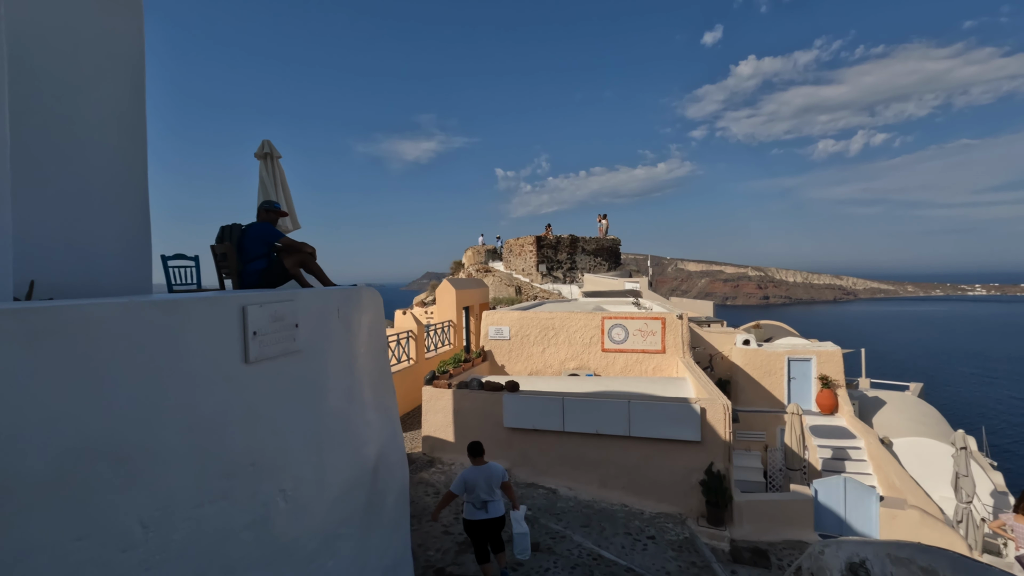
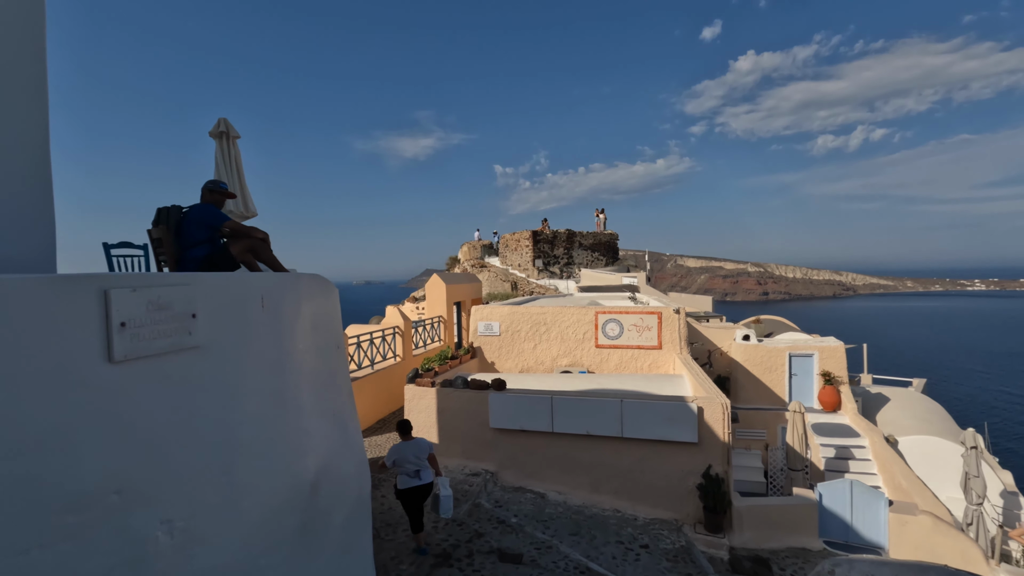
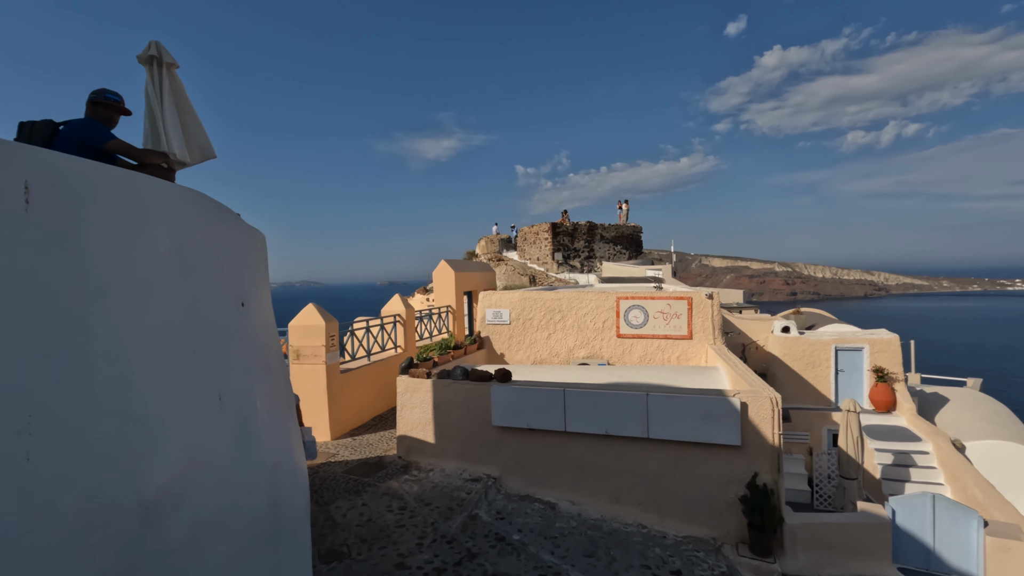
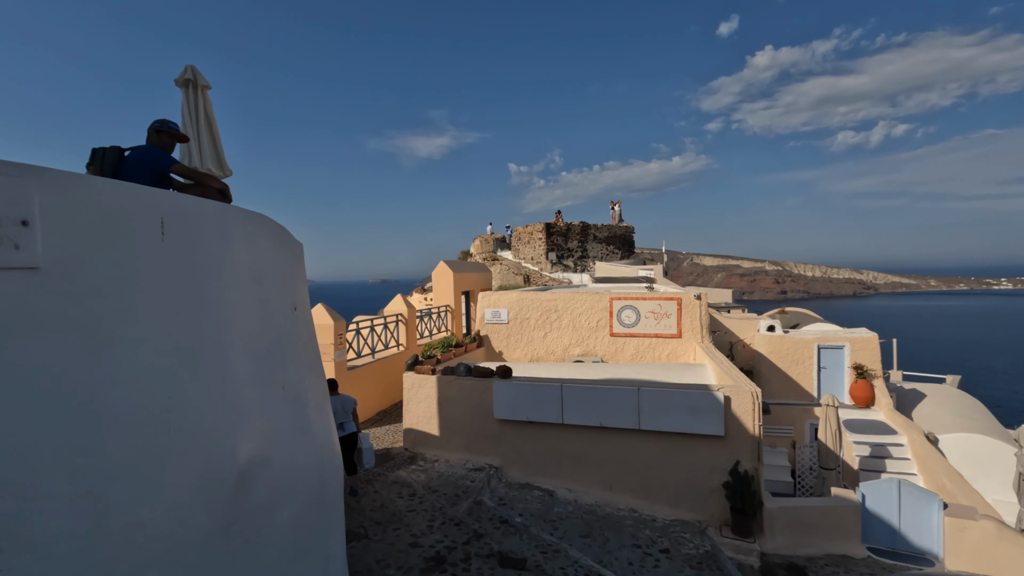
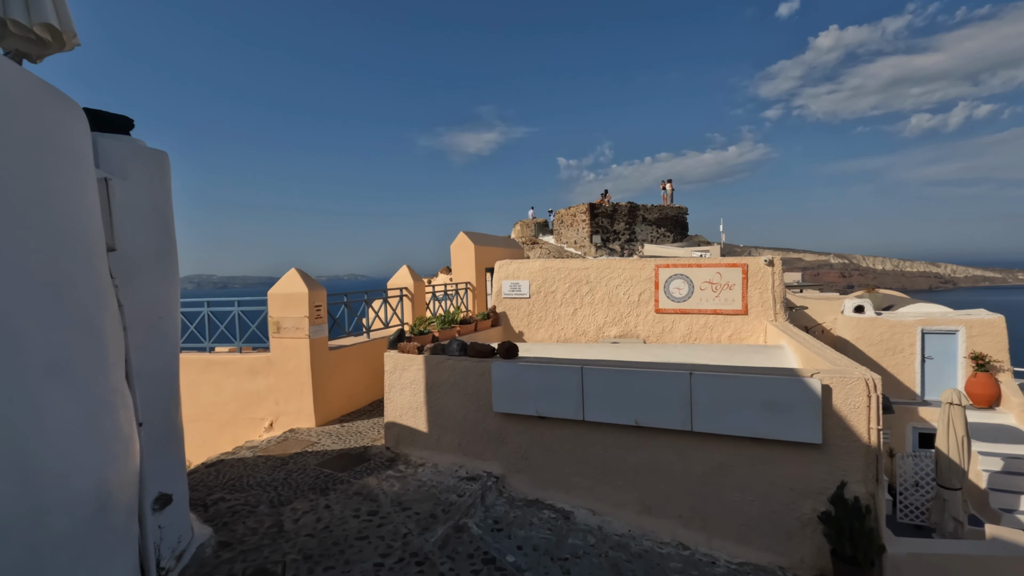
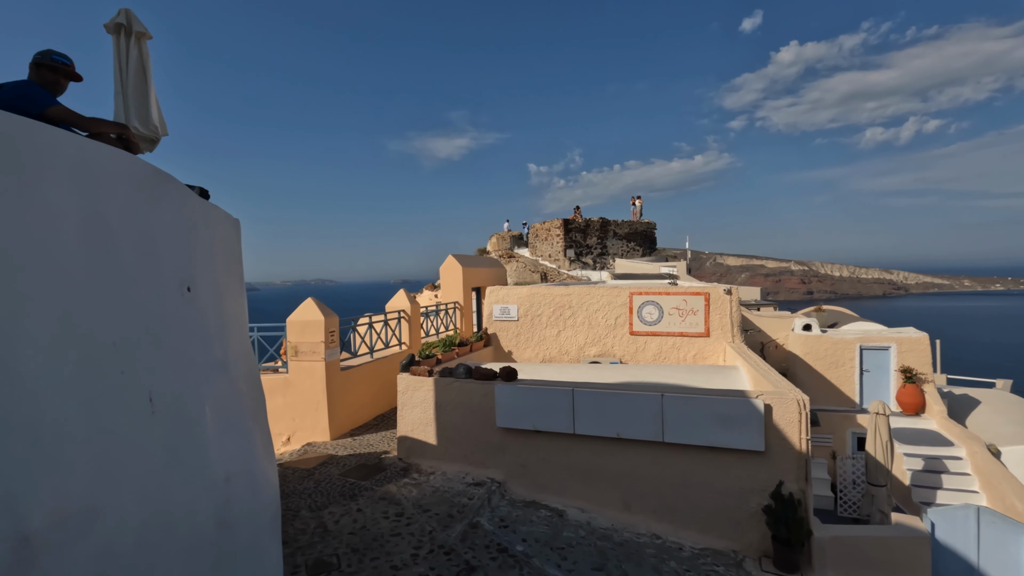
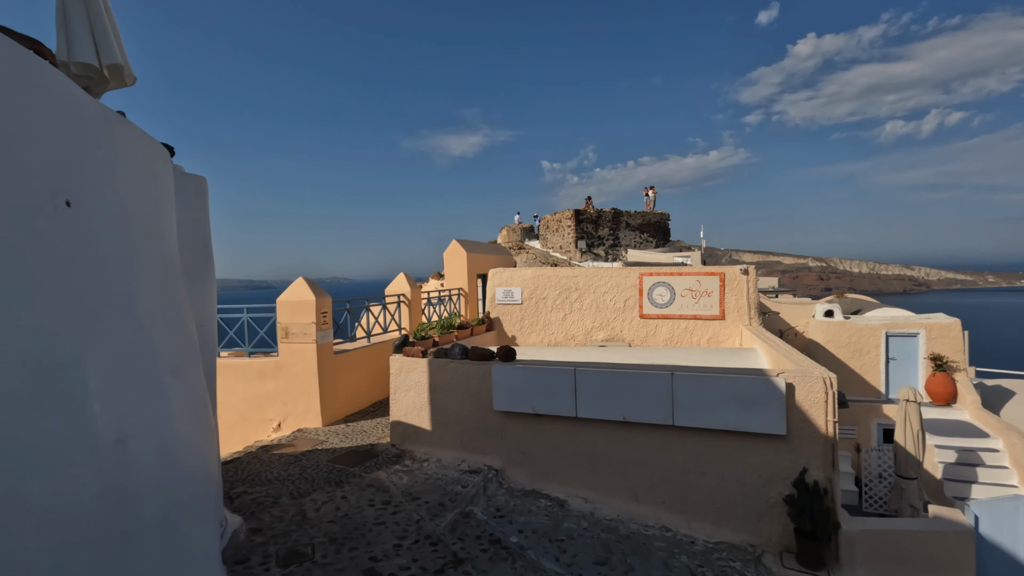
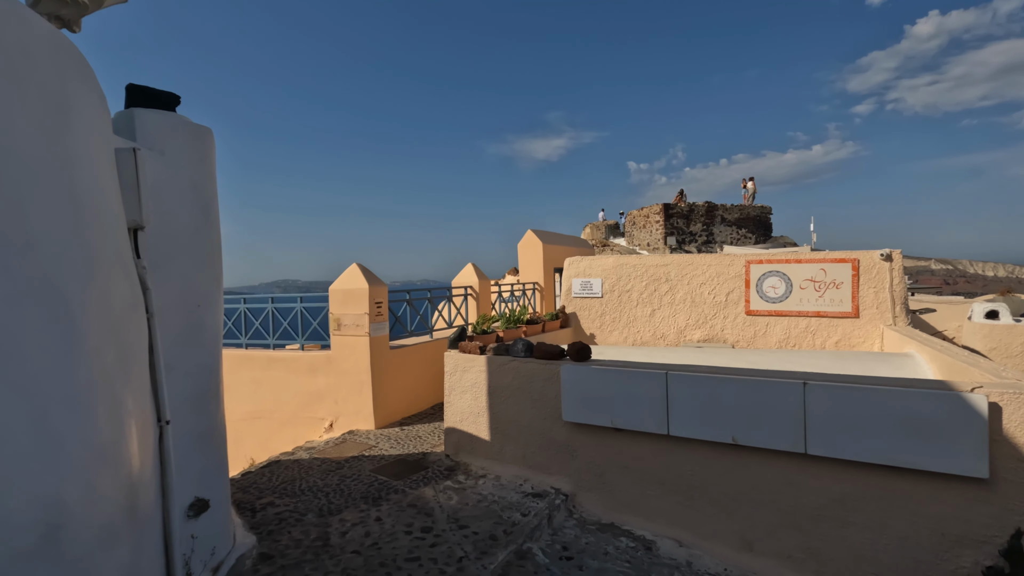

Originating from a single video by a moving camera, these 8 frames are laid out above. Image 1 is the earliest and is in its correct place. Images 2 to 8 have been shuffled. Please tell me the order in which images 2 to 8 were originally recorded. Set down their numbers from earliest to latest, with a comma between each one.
2, 4, 3, 6, 7, 5, 8
